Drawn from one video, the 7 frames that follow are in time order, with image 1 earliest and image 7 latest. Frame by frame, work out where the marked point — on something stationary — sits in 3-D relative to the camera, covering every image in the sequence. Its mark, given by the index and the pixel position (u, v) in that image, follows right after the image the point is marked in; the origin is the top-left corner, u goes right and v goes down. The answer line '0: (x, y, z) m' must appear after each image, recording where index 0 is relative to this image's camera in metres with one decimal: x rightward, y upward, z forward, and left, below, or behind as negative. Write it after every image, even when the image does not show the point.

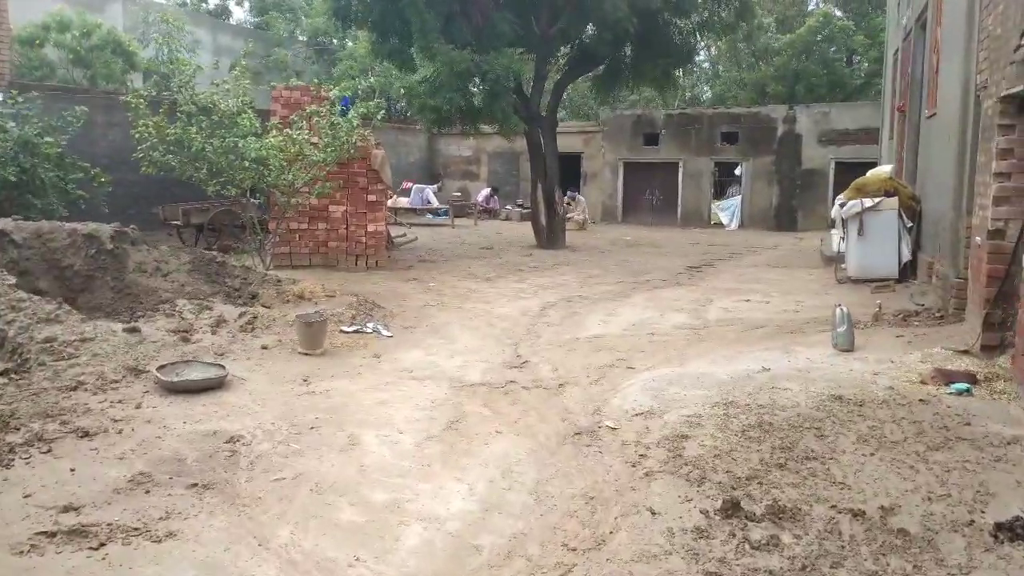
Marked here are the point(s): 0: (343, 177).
0: (-2.2, +1.4, +10.7) m
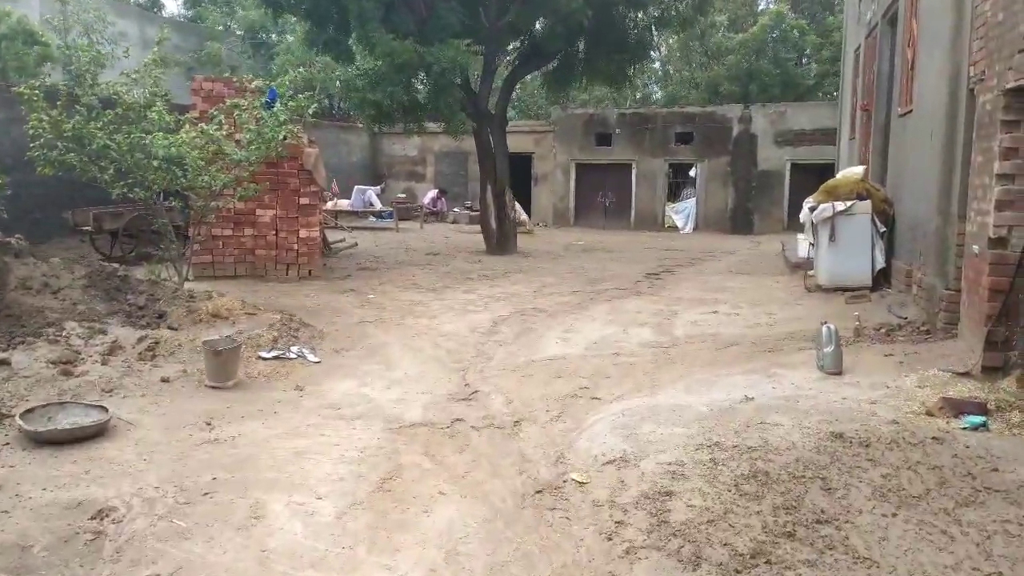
0: (-2.8, +1.3, +9.7) m
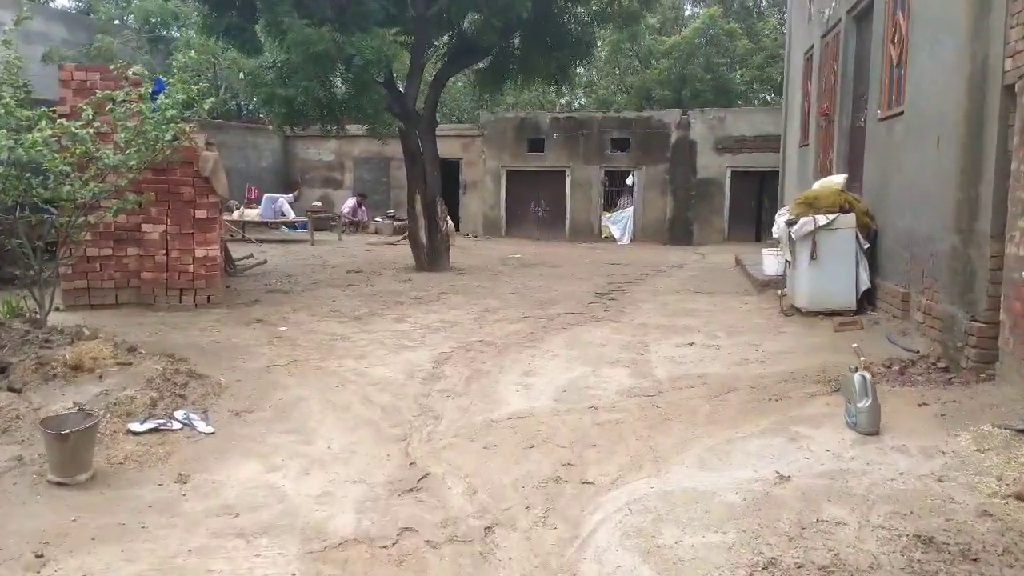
0: (-3.4, +1.0, +8.1) m
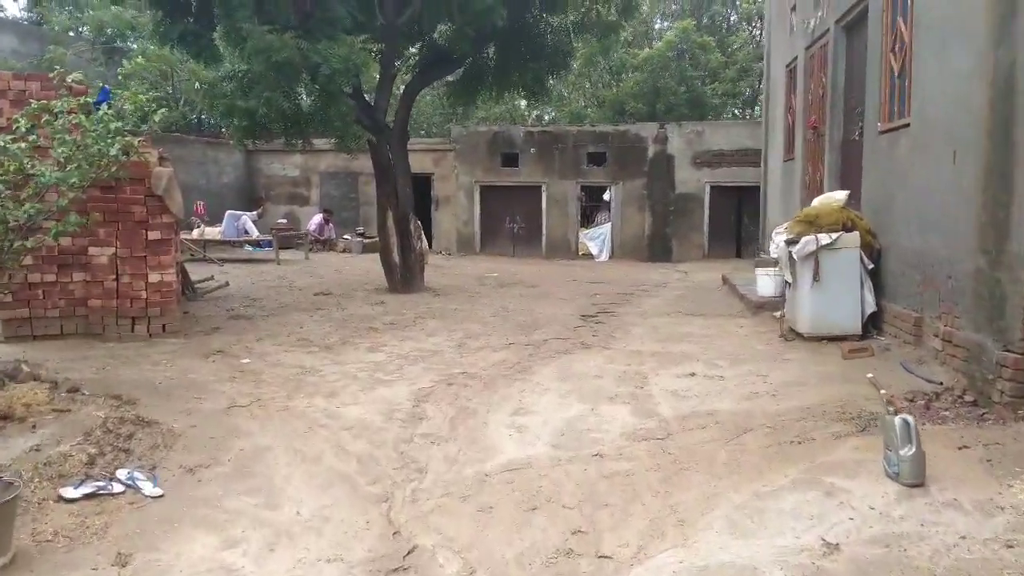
0: (-3.6, +0.7, +7.4) m
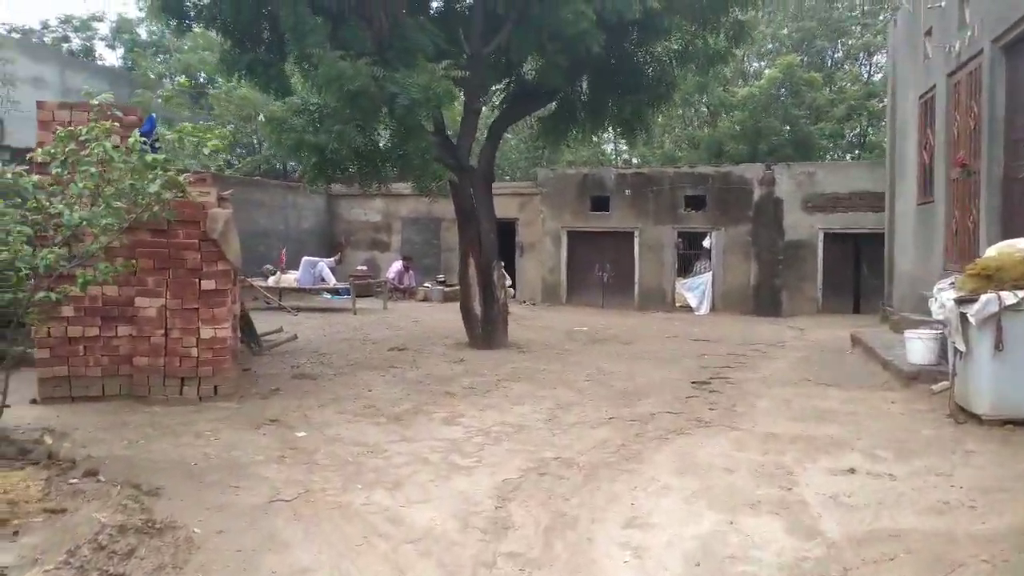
0: (-2.8, +0.3, +6.6) m
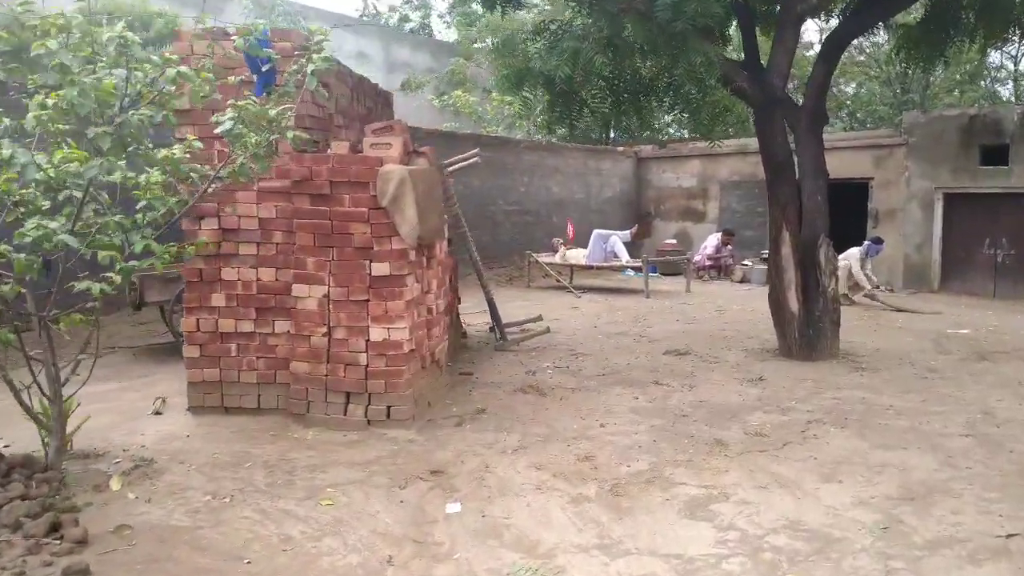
0: (-1.1, +0.4, +4.9) m
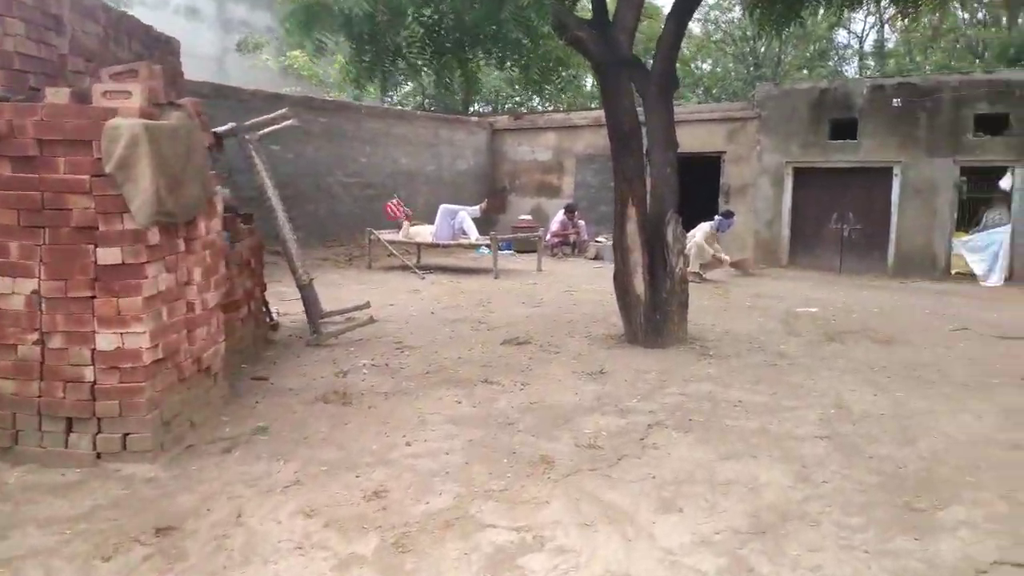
0: (-2.2, +0.4, +3.7) m
